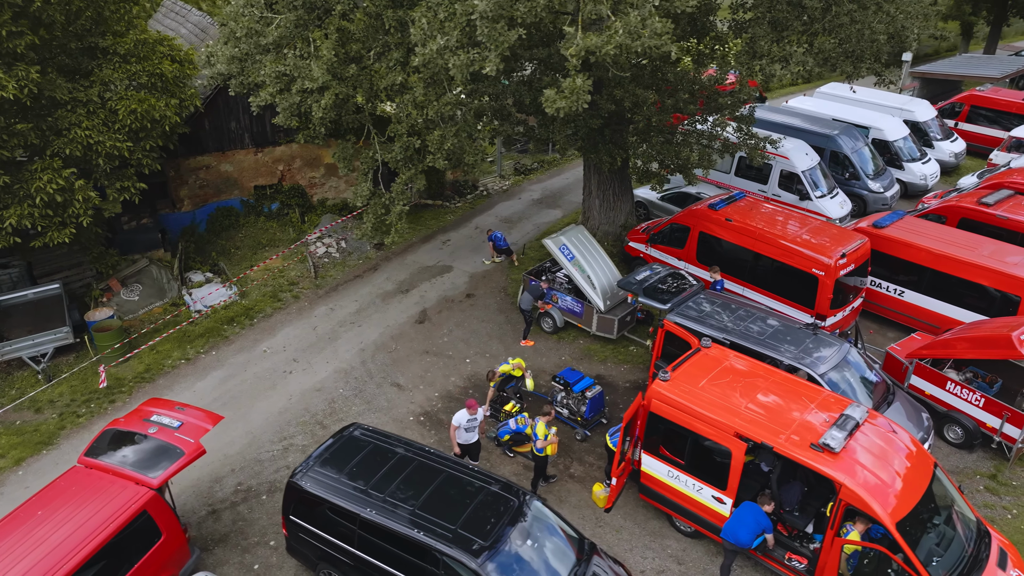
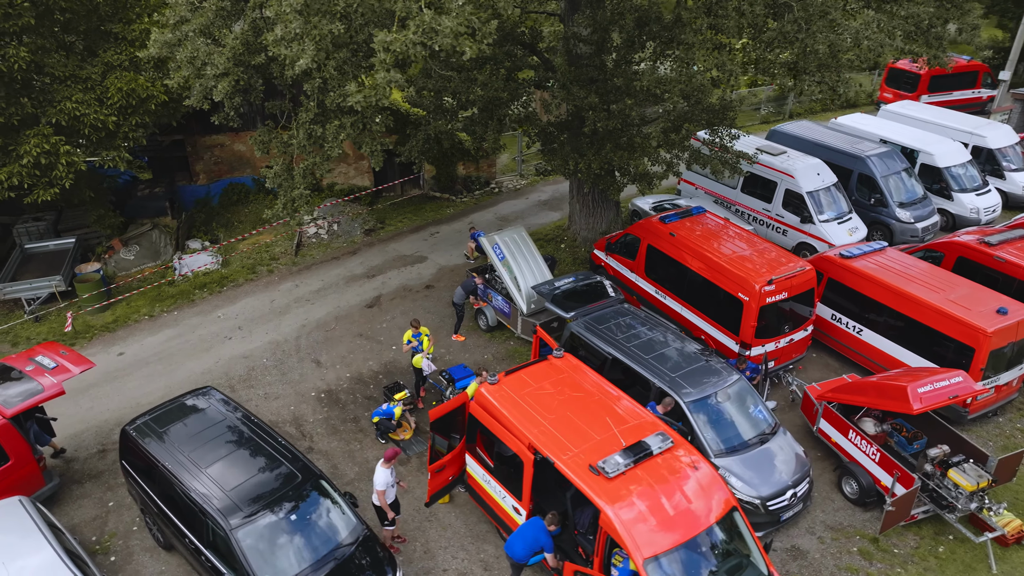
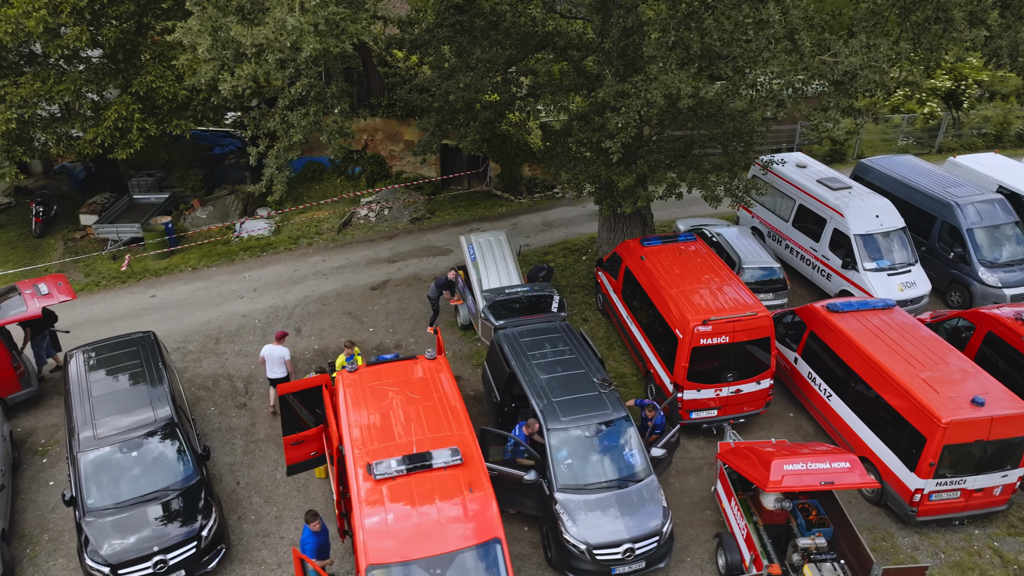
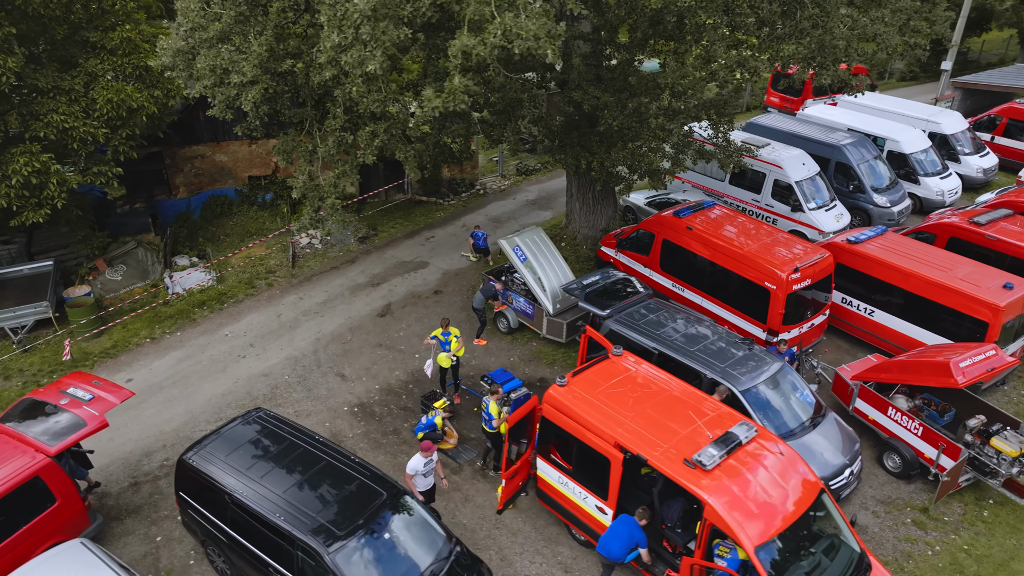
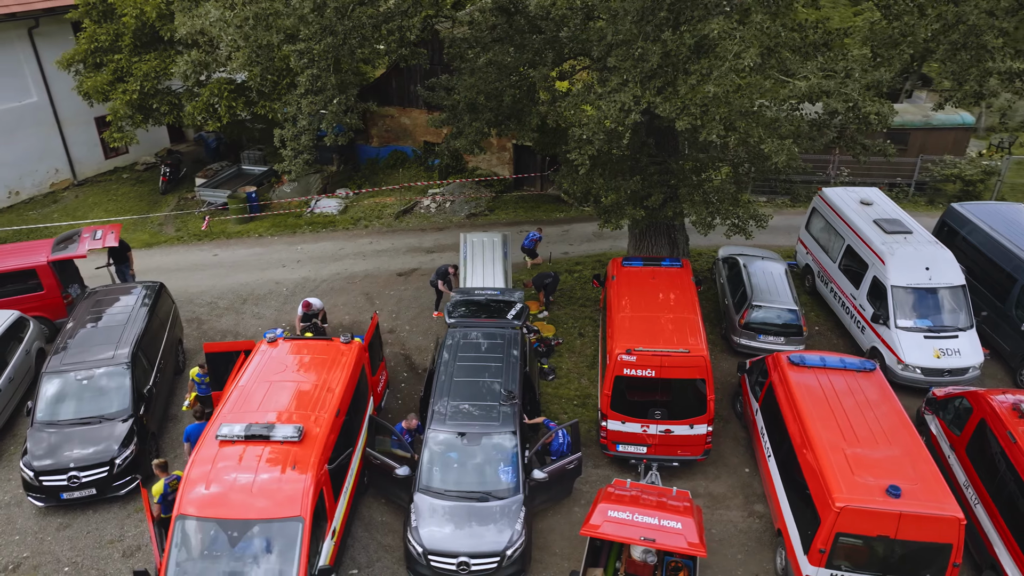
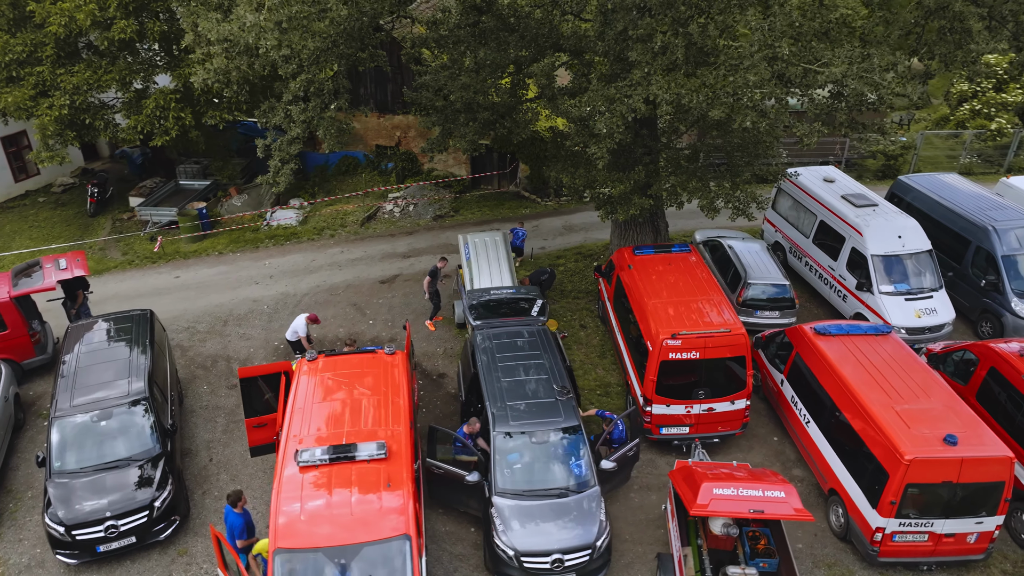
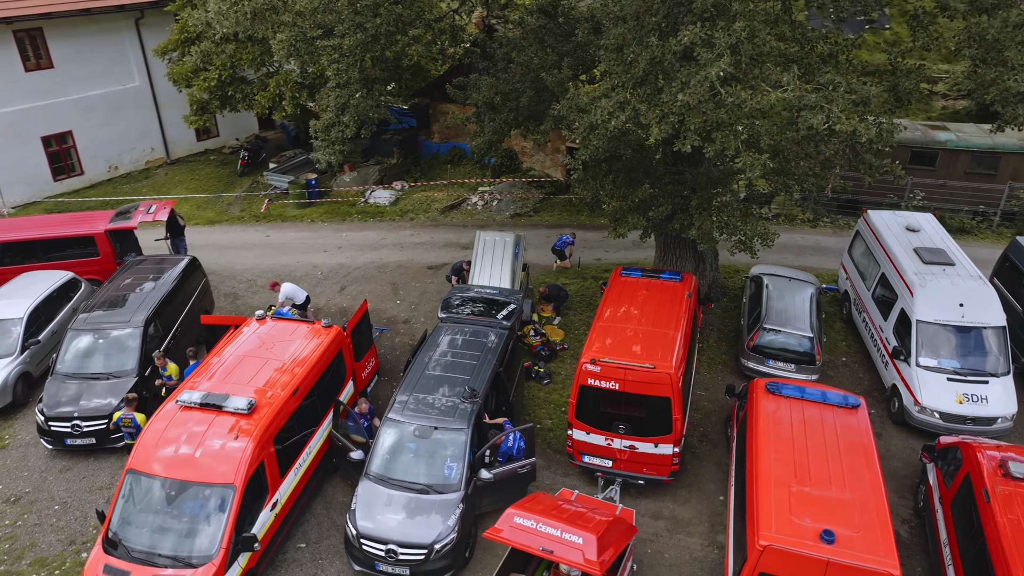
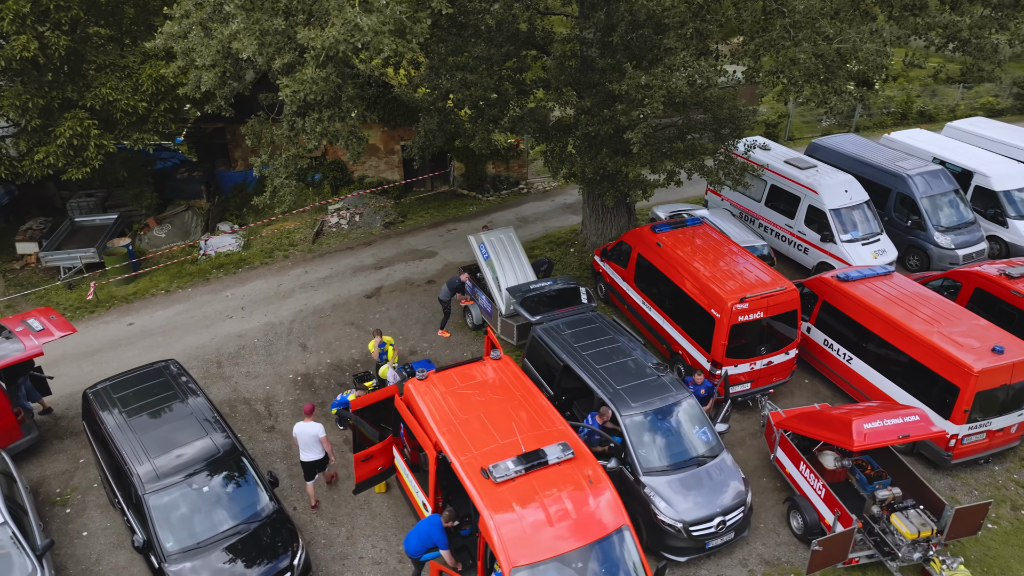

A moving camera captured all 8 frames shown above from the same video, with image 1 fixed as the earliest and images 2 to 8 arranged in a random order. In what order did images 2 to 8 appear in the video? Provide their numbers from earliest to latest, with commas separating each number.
4, 2, 8, 3, 6, 5, 7
